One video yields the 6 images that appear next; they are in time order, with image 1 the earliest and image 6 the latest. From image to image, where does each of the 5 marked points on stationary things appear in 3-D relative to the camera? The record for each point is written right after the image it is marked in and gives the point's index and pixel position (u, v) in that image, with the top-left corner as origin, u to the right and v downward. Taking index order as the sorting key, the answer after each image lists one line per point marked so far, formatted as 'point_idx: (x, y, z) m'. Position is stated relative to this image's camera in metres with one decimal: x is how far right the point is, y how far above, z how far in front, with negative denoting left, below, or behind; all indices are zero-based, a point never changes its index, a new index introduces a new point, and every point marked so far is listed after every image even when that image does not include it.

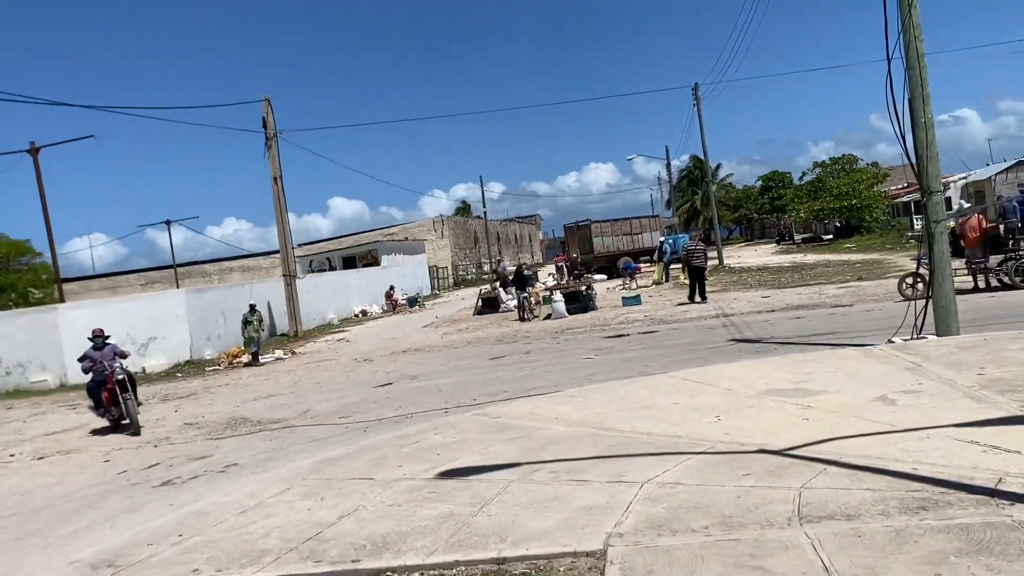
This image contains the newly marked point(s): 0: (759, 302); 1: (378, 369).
0: (+5.1, -0.3, +18.3) m
1: (-2.3, -1.4, +15.2) m
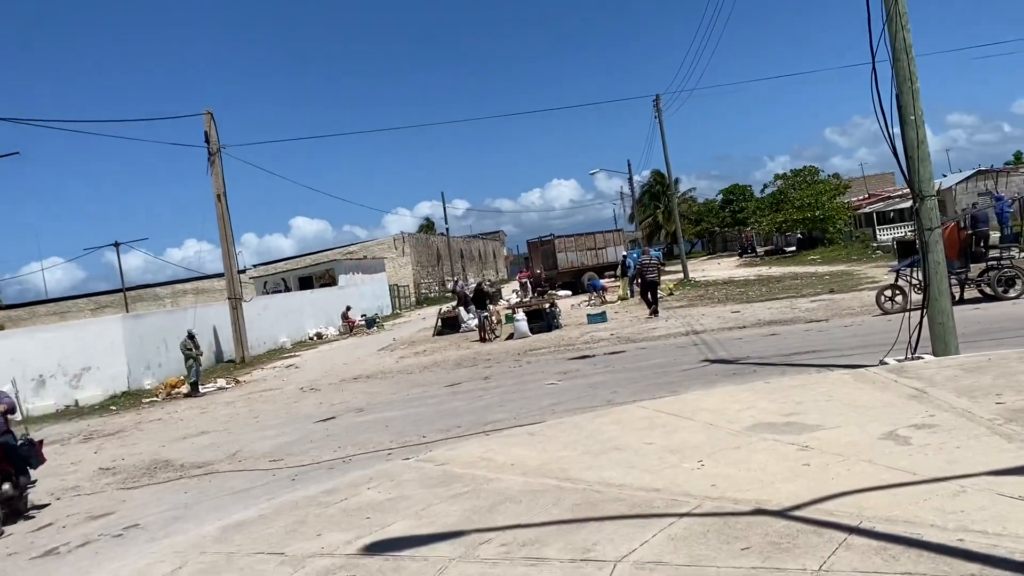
0: (+4.3, -0.6, +17.3) m
1: (-3.0, -1.8, +14.0) m
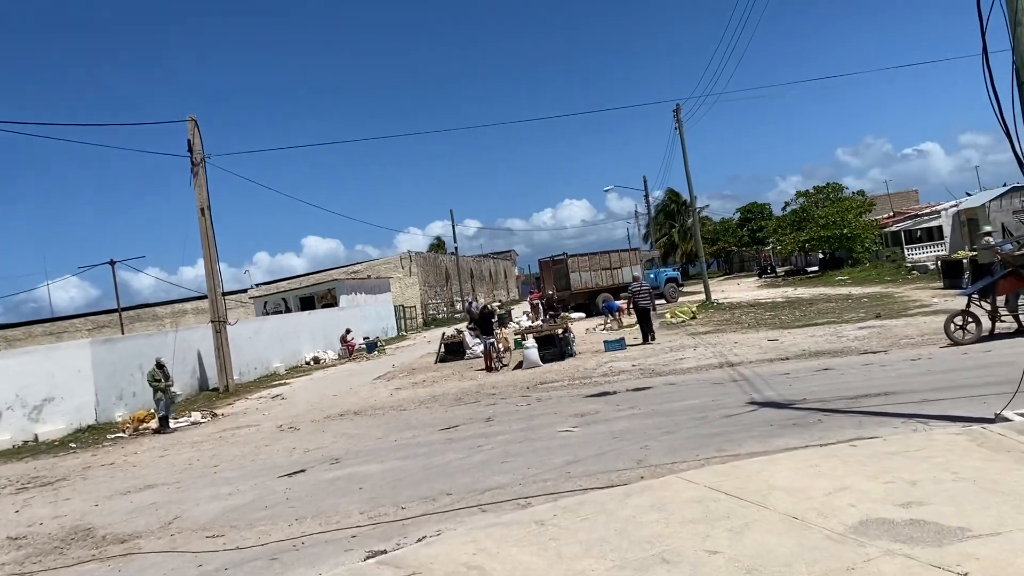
0: (+4.4, -1.0, +15.2) m
1: (-2.9, -2.1, +12.0) m
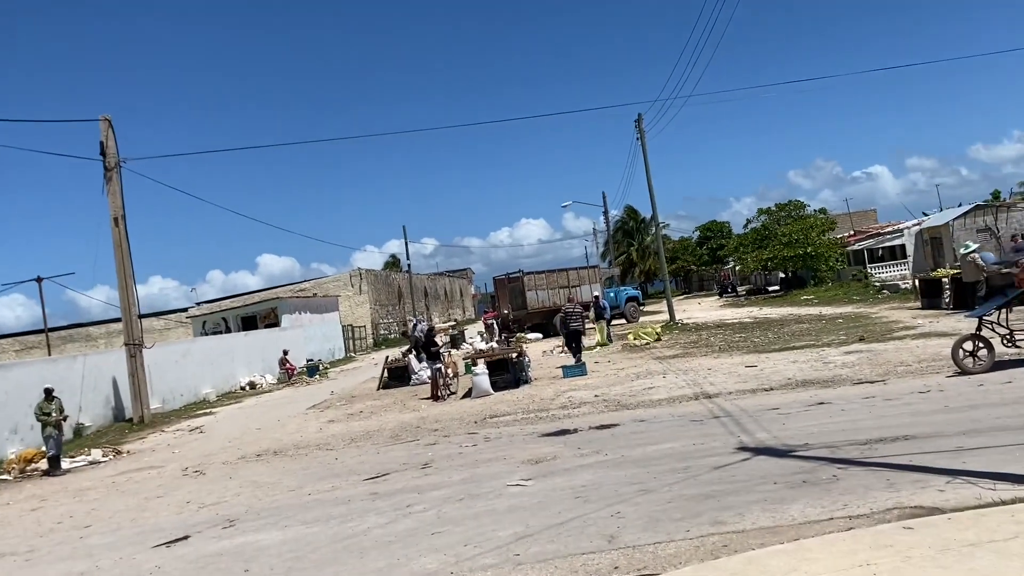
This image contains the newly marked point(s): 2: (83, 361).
0: (+3.6, -1.3, +13.5) m
1: (-3.5, -2.4, +9.9) m
2: (-9.6, -1.6, +19.7) m
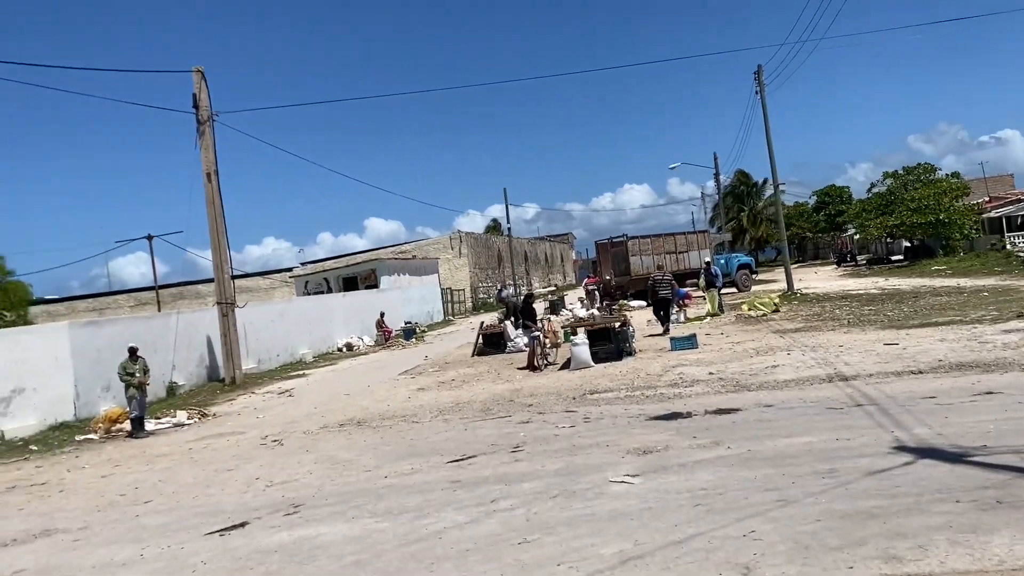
0: (+5.0, -0.9, +11.8) m
1: (-2.5, -1.9, +9.1) m
2: (-7.3, -0.7, +19.4) m
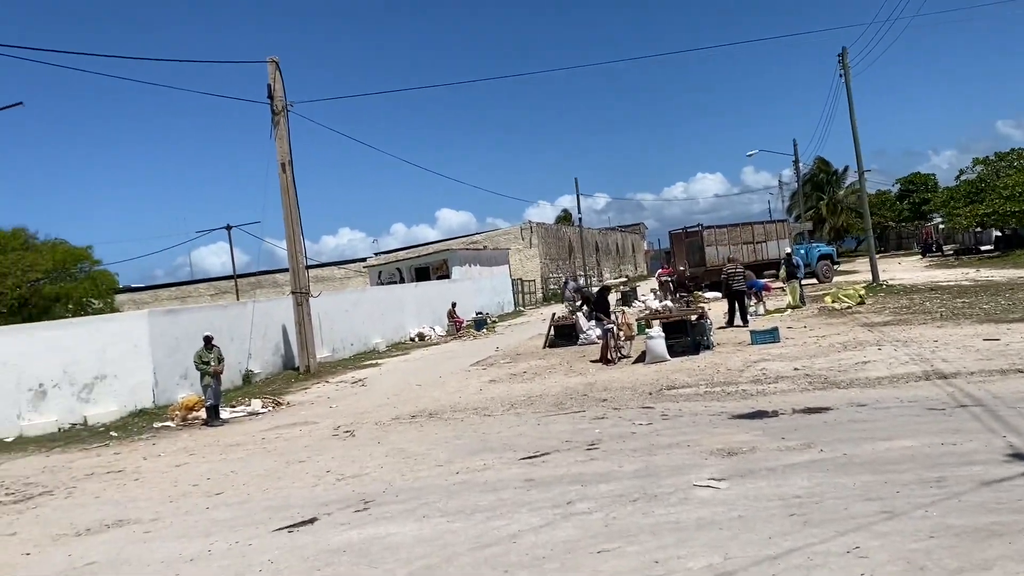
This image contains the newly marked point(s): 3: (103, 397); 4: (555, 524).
0: (+6.0, -0.8, +11.0) m
1: (-1.8, -1.8, +8.9) m
2: (-5.7, -0.4, +19.6) m
3: (-7.3, -1.9, +15.5) m
4: (+0.3, -1.6, +5.9) m
